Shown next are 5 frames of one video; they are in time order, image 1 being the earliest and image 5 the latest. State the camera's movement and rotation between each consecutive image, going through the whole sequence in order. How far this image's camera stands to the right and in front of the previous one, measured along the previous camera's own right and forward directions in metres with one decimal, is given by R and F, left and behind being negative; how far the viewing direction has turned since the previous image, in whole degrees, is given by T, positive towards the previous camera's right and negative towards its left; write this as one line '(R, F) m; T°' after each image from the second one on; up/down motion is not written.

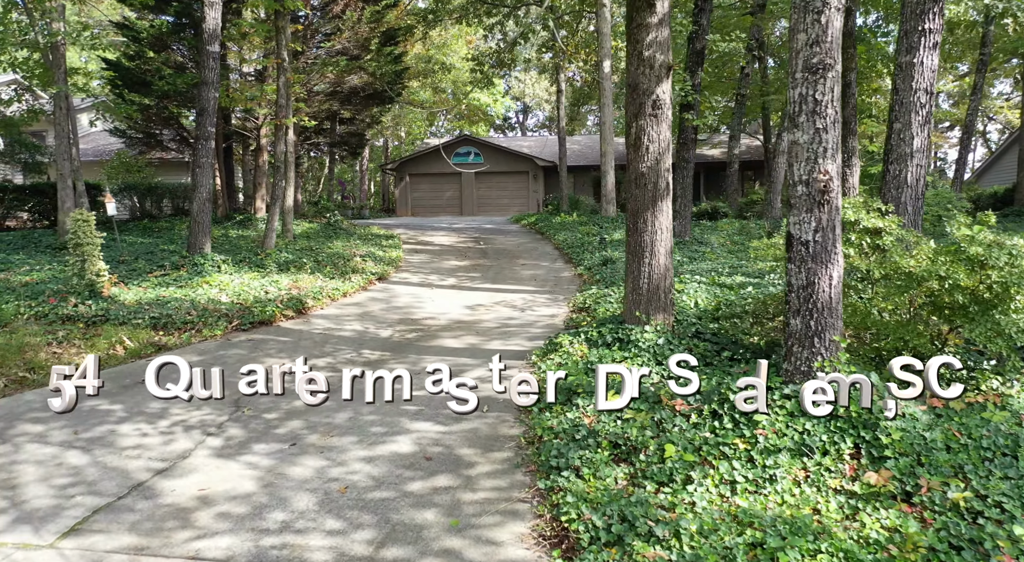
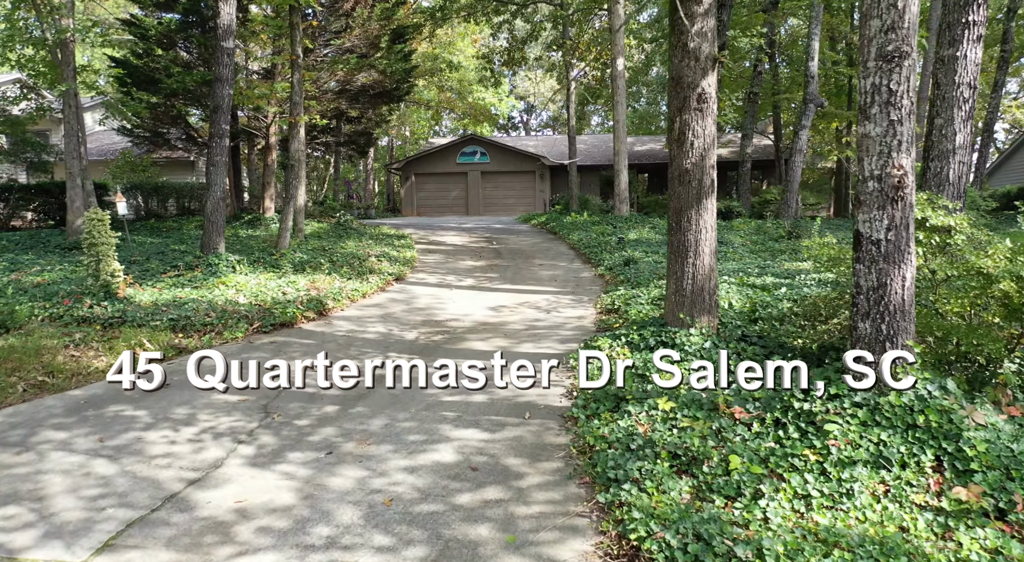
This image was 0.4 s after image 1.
(-0.3, +0.2) m; 0°
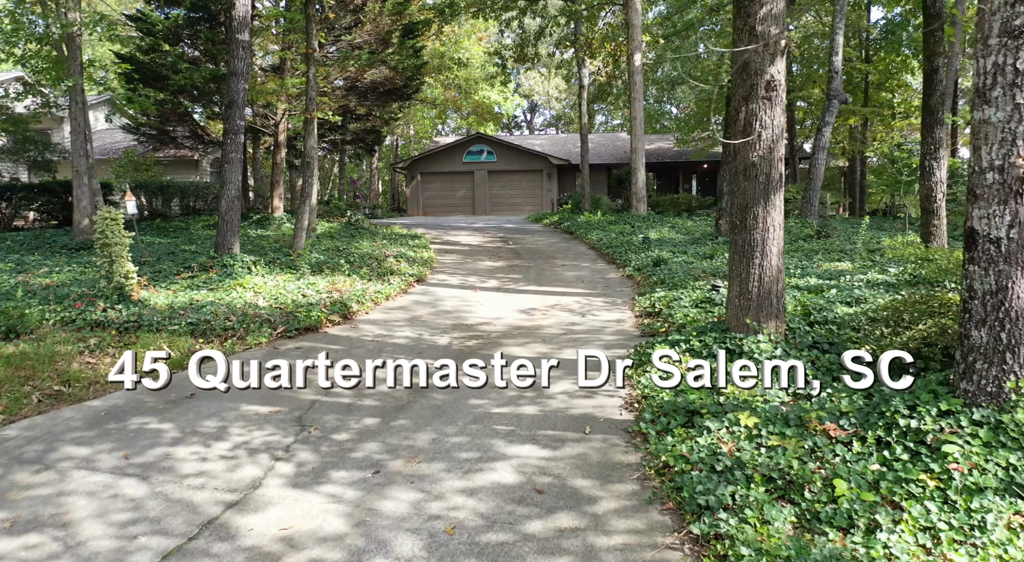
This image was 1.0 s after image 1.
(-0.4, +0.4) m; 0°
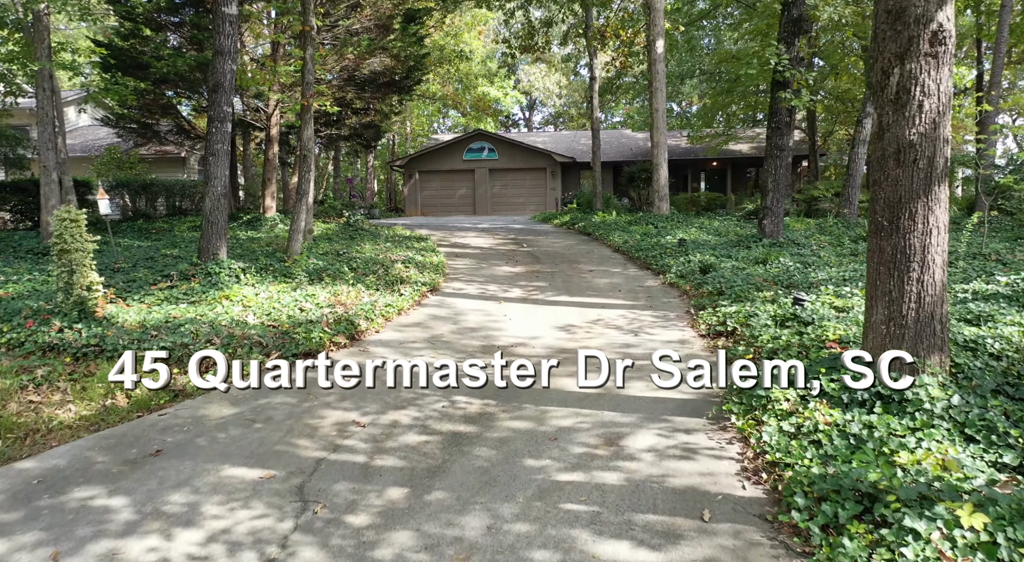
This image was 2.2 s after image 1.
(-0.5, +1.4) m; +1°
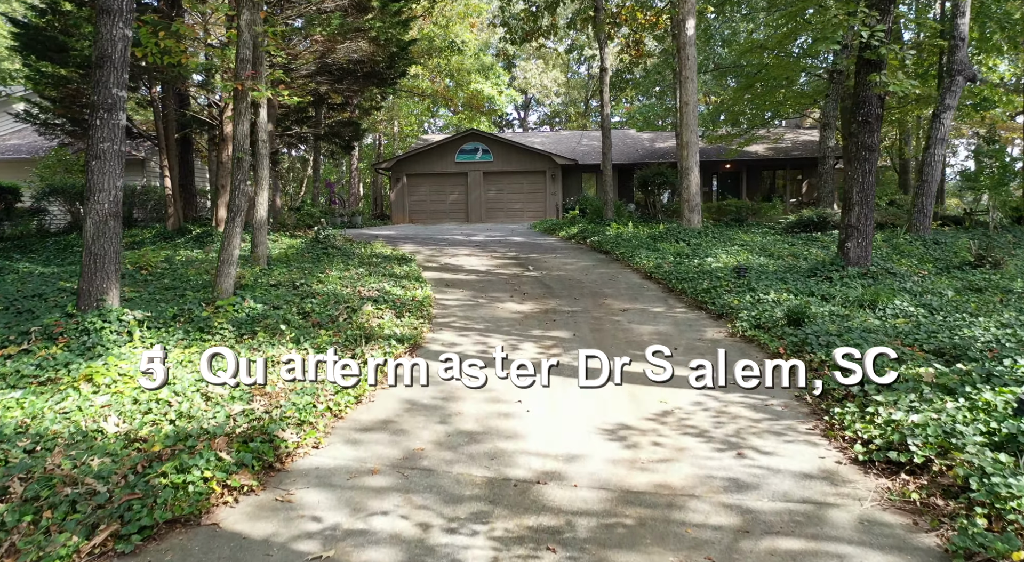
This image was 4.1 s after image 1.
(-0.2, +2.9) m; +1°
